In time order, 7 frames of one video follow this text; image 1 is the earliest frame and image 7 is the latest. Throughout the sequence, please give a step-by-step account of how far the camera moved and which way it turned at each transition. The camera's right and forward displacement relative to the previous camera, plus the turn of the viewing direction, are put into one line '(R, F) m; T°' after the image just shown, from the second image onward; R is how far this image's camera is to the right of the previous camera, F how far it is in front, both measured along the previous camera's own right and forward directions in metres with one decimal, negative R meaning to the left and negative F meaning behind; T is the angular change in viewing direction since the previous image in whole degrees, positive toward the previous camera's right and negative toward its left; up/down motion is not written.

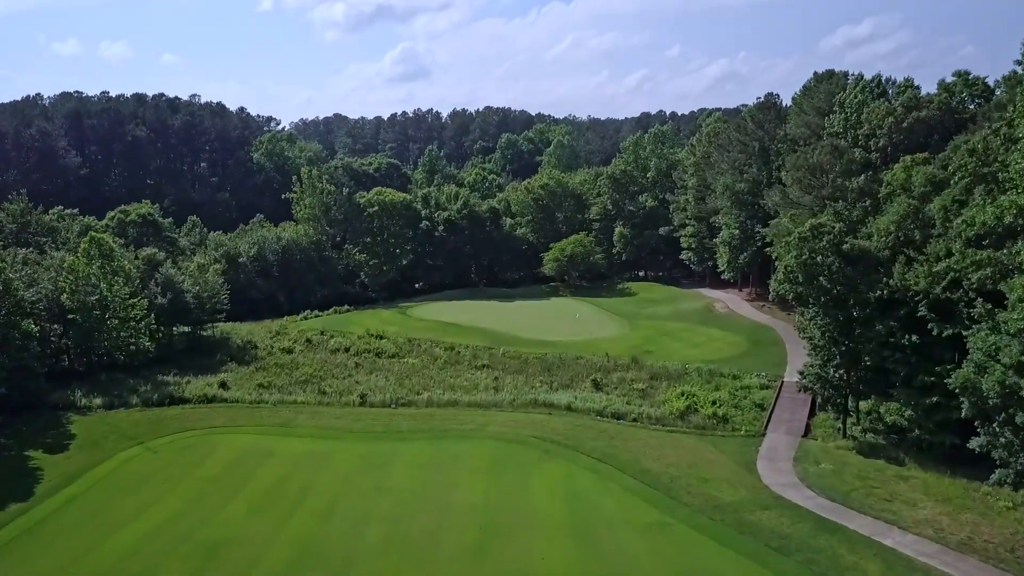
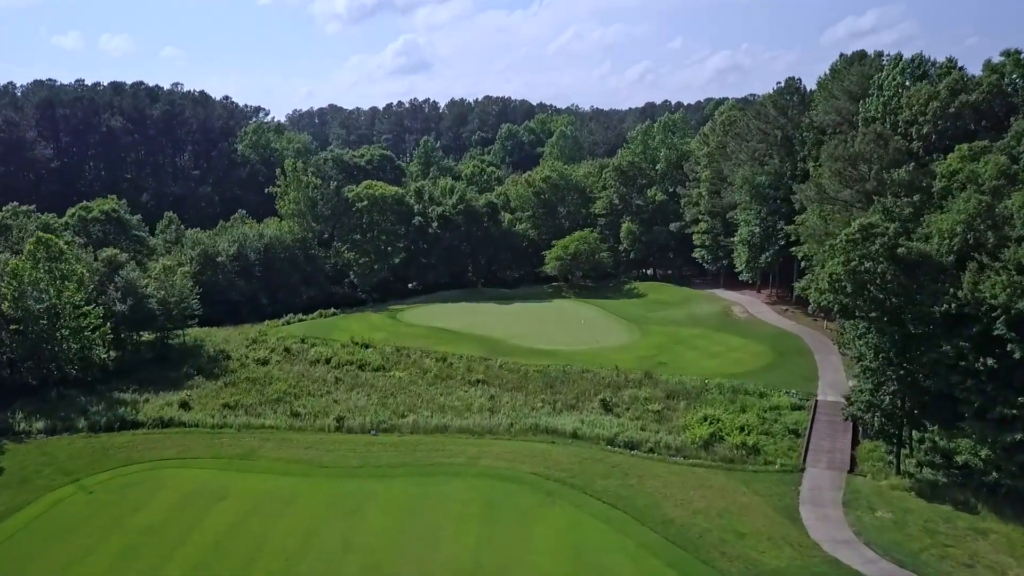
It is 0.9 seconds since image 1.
(+0.2, +4.3) m; 0°
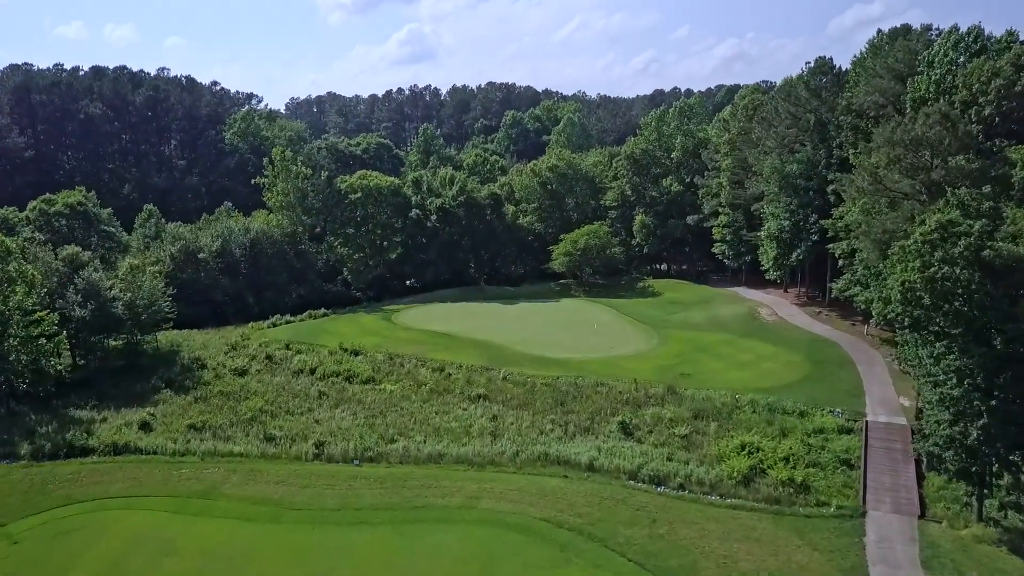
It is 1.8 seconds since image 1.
(0.0, +4.1) m; 0°
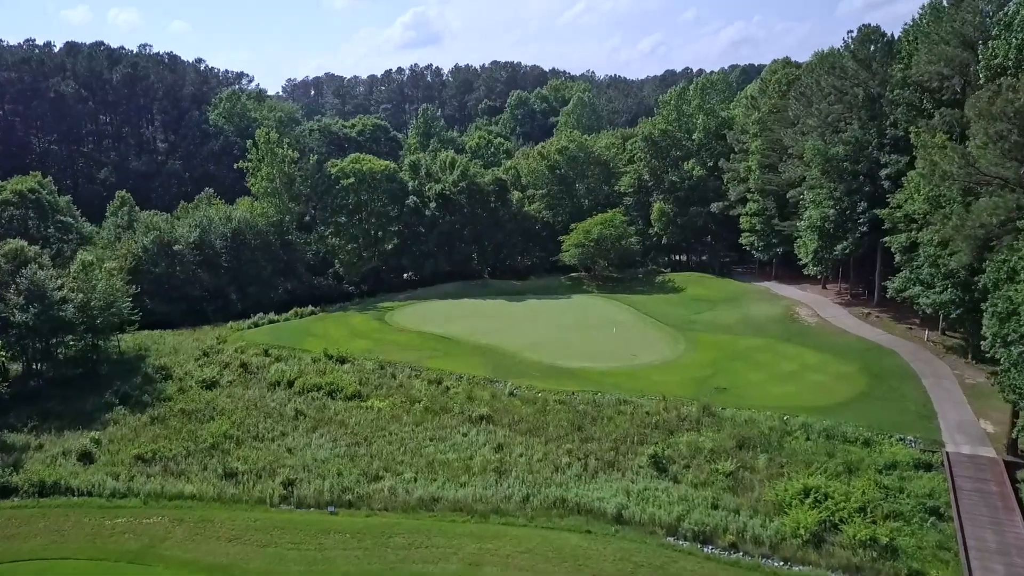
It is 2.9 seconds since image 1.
(-0.1, +4.7) m; 0°
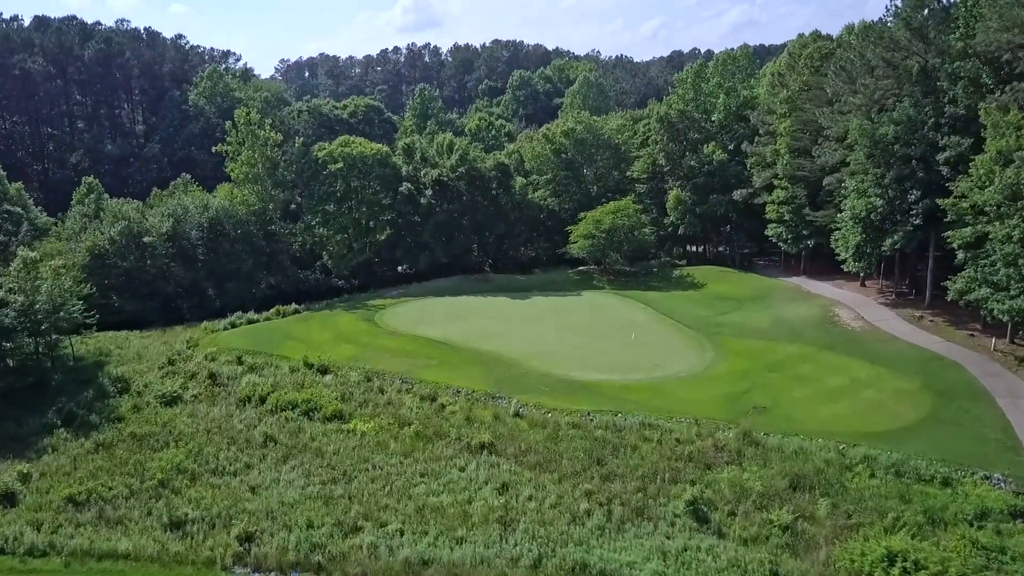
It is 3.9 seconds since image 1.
(-0.2, +4.2) m; 0°
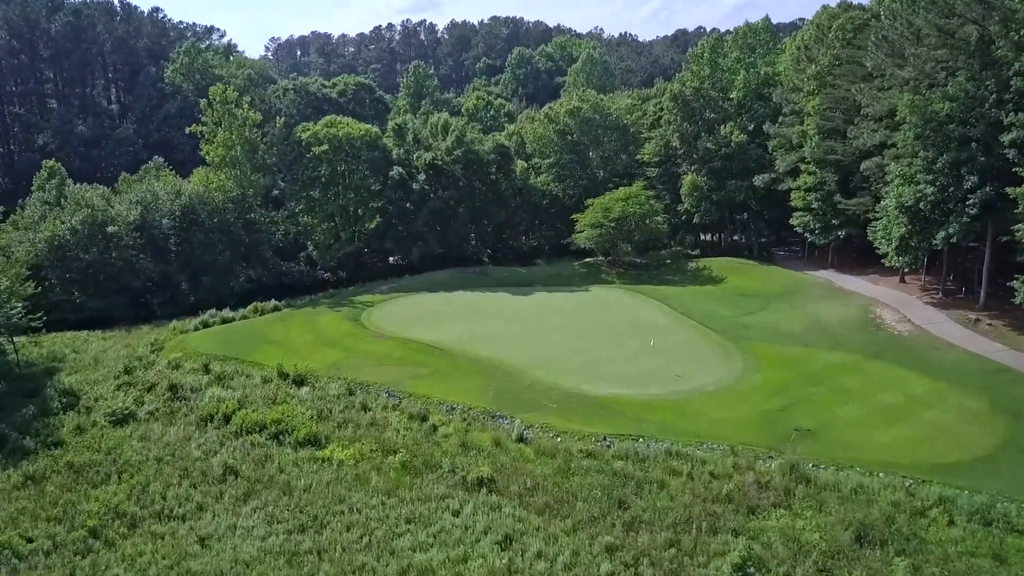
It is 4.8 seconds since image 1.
(-0.1, +3.7) m; 0°
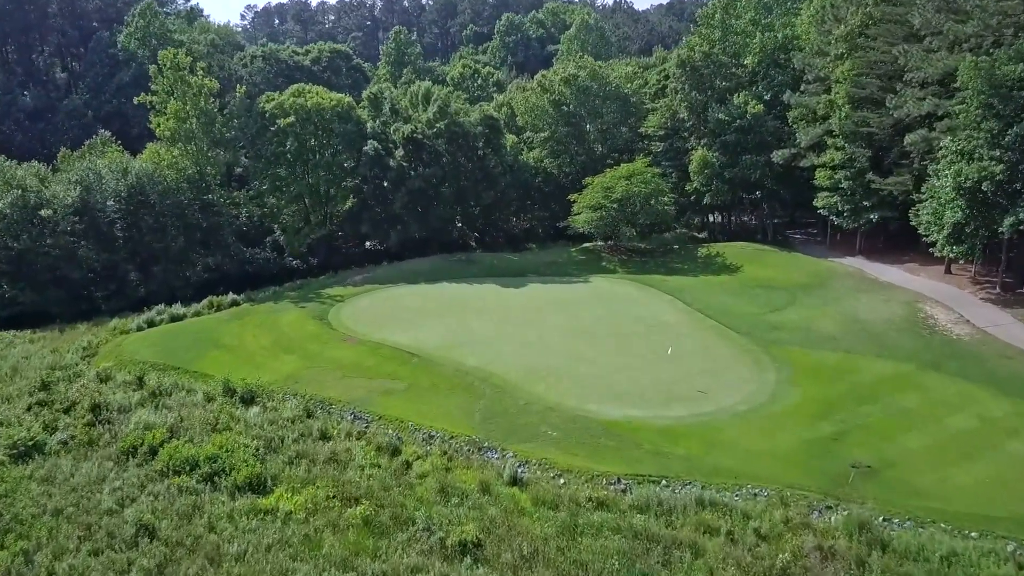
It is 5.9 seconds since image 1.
(0.0, +4.4) m; +1°
